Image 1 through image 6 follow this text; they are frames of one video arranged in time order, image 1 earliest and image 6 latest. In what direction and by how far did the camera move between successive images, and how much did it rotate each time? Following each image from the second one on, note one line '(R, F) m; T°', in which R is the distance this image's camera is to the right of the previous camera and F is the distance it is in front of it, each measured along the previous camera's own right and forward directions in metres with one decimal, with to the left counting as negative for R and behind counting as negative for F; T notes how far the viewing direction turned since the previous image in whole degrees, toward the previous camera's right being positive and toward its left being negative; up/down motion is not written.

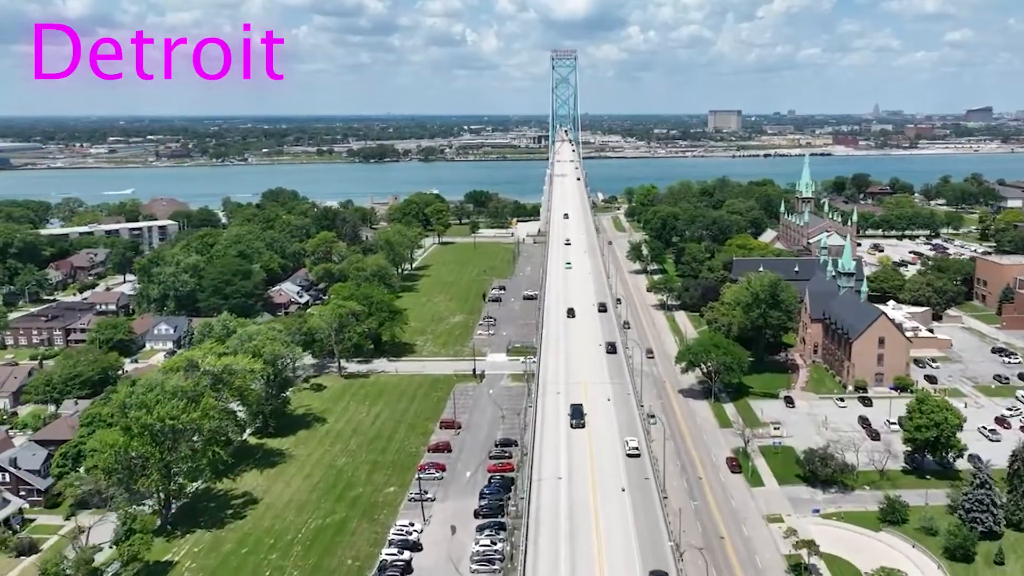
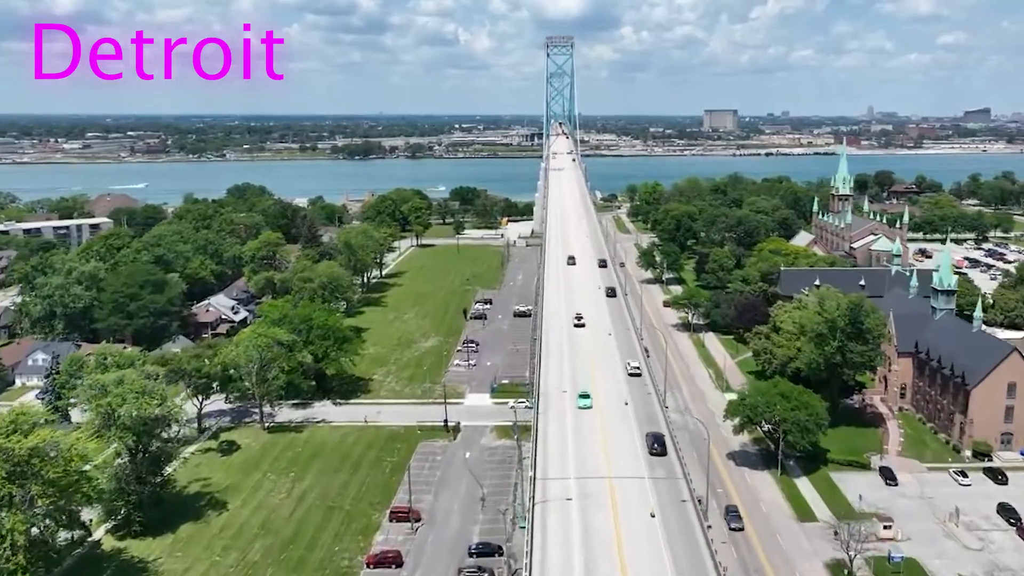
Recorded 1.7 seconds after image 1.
(+0.2, +15.2) m; 0°
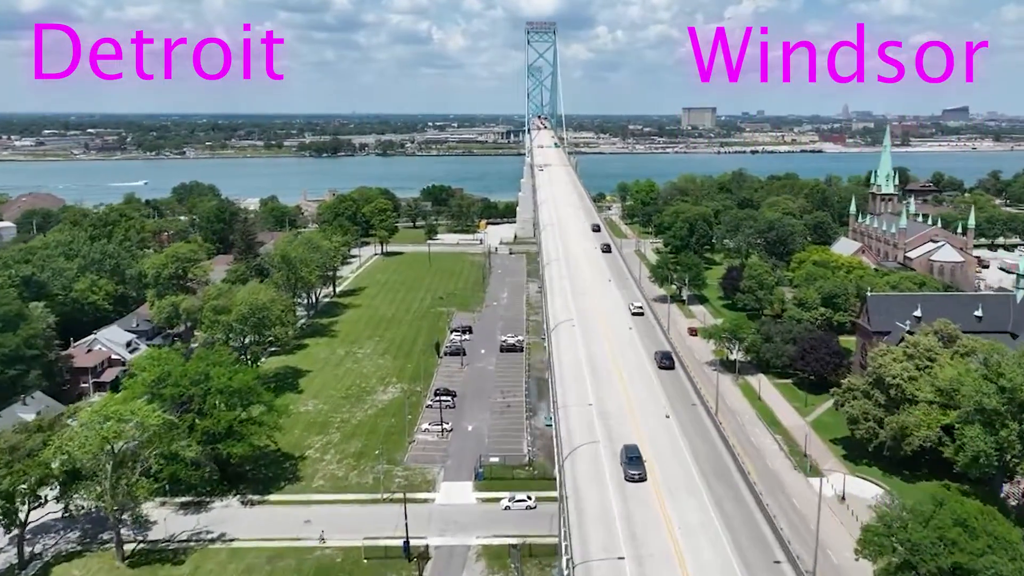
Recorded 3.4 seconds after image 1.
(-0.5, +14.9) m; +1°
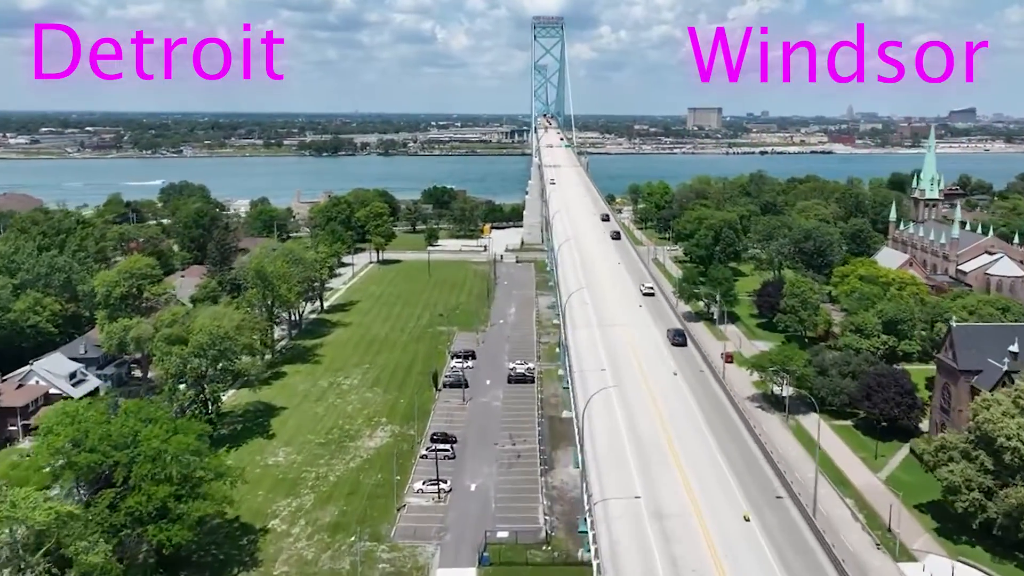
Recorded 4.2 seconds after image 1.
(-0.3, +6.9) m; 0°
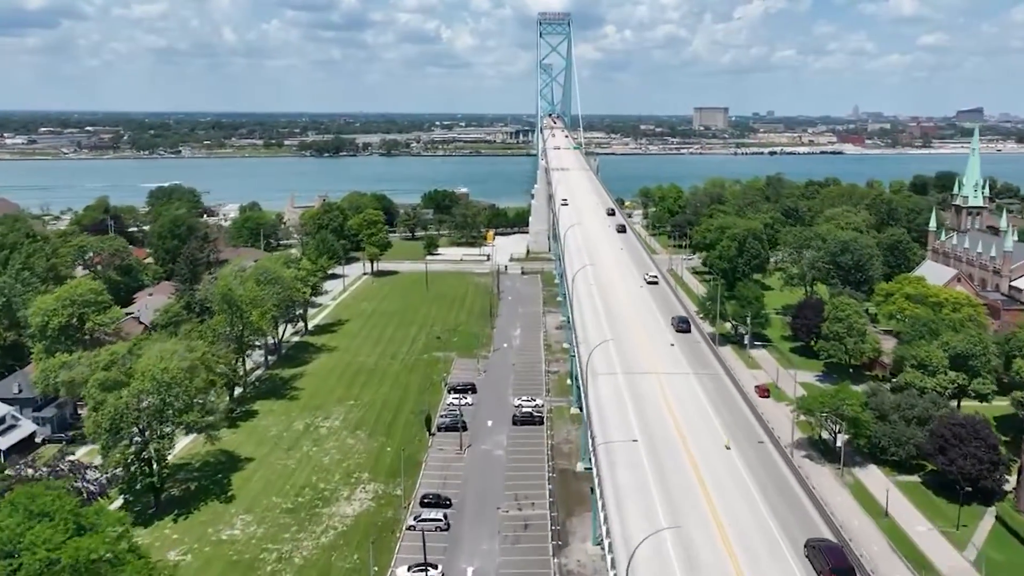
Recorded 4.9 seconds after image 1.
(0.0, +6.0) m; 0°
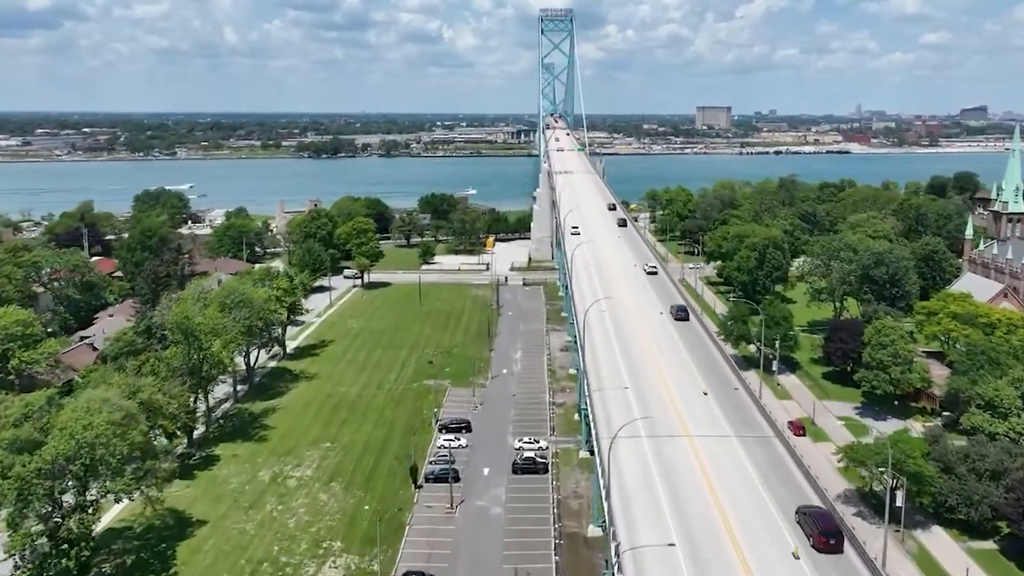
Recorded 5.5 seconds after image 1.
(+0.1, +5.2) m; 0°
